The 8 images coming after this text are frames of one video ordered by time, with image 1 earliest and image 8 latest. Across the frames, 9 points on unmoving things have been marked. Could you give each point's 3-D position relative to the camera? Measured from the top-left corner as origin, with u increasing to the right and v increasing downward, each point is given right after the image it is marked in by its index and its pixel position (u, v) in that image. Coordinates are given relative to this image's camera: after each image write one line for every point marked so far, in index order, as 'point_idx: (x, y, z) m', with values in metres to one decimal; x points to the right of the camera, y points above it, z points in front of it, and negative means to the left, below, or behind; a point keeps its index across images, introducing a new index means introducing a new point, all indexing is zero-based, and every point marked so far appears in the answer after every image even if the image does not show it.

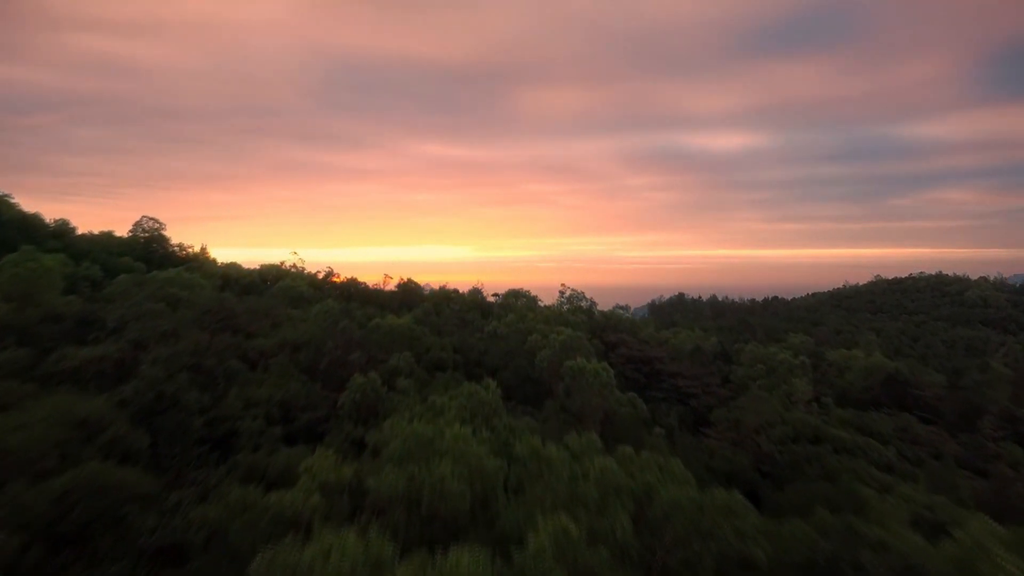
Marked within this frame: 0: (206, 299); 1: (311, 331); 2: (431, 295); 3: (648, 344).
0: (-6.0, -0.2, +9.9) m
1: (-3.5, -0.8, +8.7) m
2: (-2.1, -0.2, +13.2) m
3: (+3.9, -1.6, +14.4) m
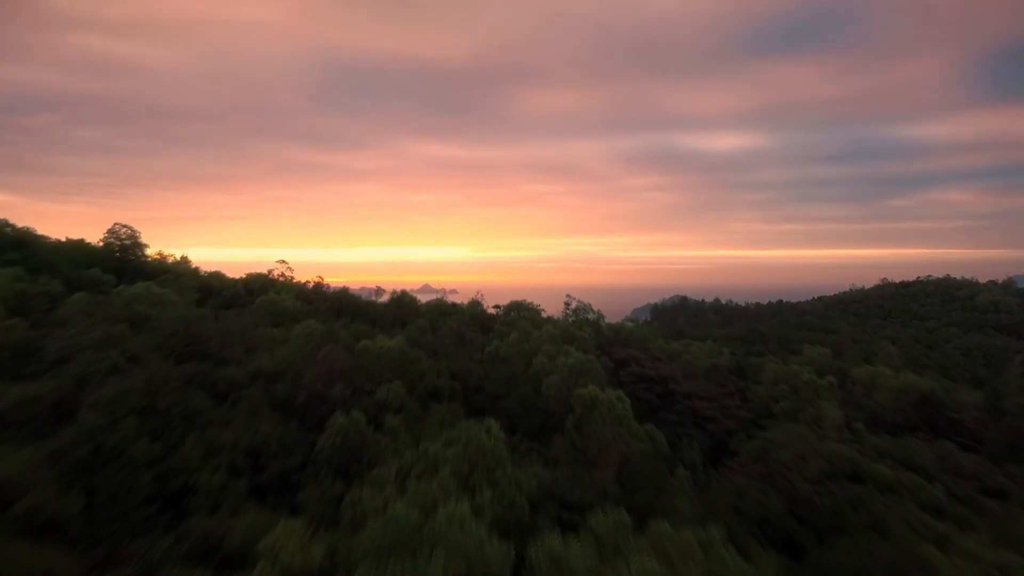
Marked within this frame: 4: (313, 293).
0: (-6.0, -0.5, +8.9) m
1: (-3.4, -1.1, +7.8) m
2: (-2.1, -0.6, +12.3) m
3: (+4.0, -1.9, +13.4) m
4: (-5.4, -0.2, +13.8) m
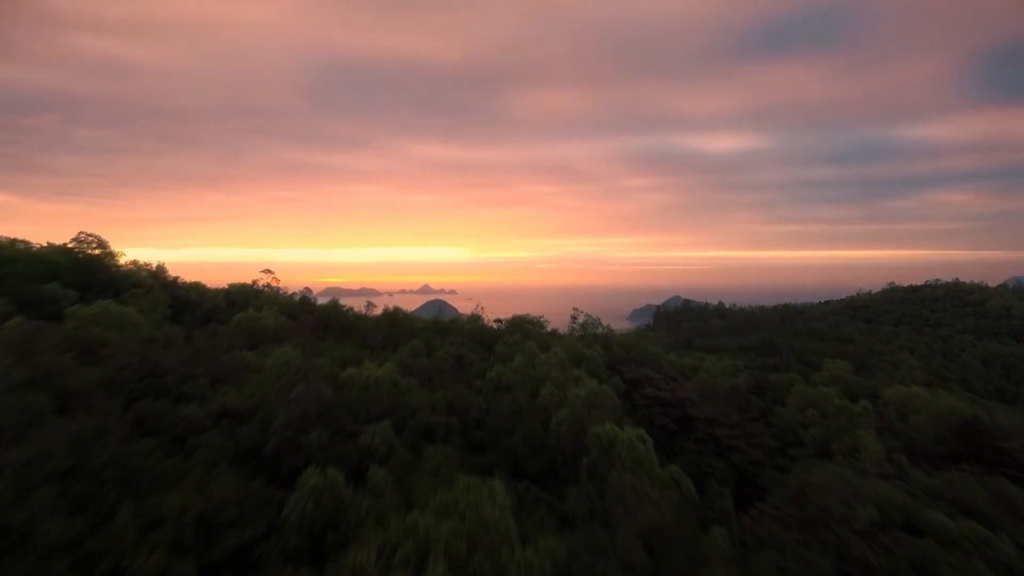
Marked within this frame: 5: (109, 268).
0: (-5.9, -0.8, +7.9) m
1: (-3.4, -1.4, +6.7) m
2: (-2.0, -0.9, +11.2) m
3: (+4.0, -2.2, +12.4) m
4: (-5.4, -0.6, +12.7) m
5: (-9.0, +0.5, +11.2) m
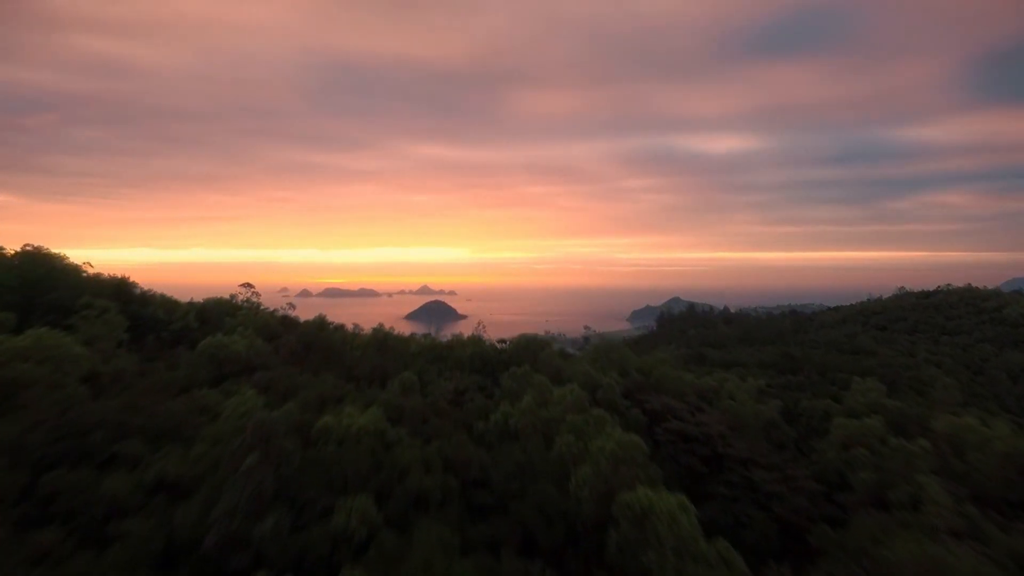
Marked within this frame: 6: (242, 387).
0: (-5.8, -1.2, +6.5) m
1: (-3.2, -1.8, +5.4) m
2: (-1.9, -1.3, +9.9) m
3: (+4.2, -2.6, +11.1) m
4: (-5.3, -1.0, +11.4) m
5: (-8.9, +0.1, +9.9) m
6: (-4.0, -1.5, +7.4) m
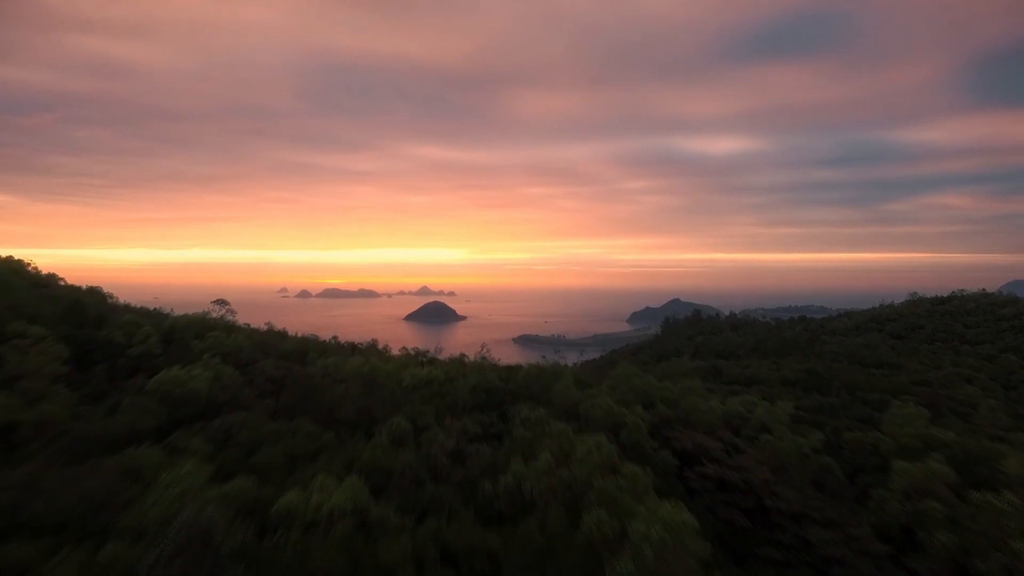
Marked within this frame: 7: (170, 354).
0: (-5.6, -1.6, +5.1) m
1: (-3.1, -2.1, +4.0) m
2: (-1.7, -1.7, +8.5) m
3: (+4.3, -3.0, +9.7) m
4: (-5.1, -1.3, +10.0) m
5: (-8.7, -0.3, +8.5) m
6: (-3.8, -1.8, +6.0) m
7: (-6.7, -1.2, +9.8) m
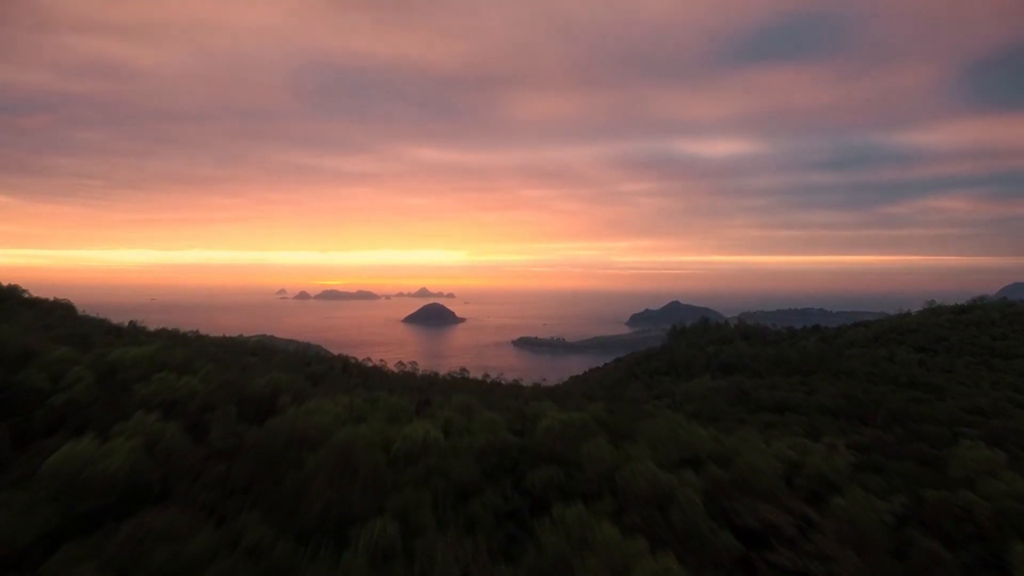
0: (-5.3, -2.1, +3.2) m
1: (-2.8, -2.6, +2.1) m
2: (-1.4, -2.2, +6.6) m
3: (+4.6, -3.6, +7.8) m
4: (-4.8, -1.8, +8.1) m
5: (-8.4, -0.8, +6.5) m
6: (-3.5, -2.3, +4.1) m
7: (-6.4, -1.7, +7.9) m
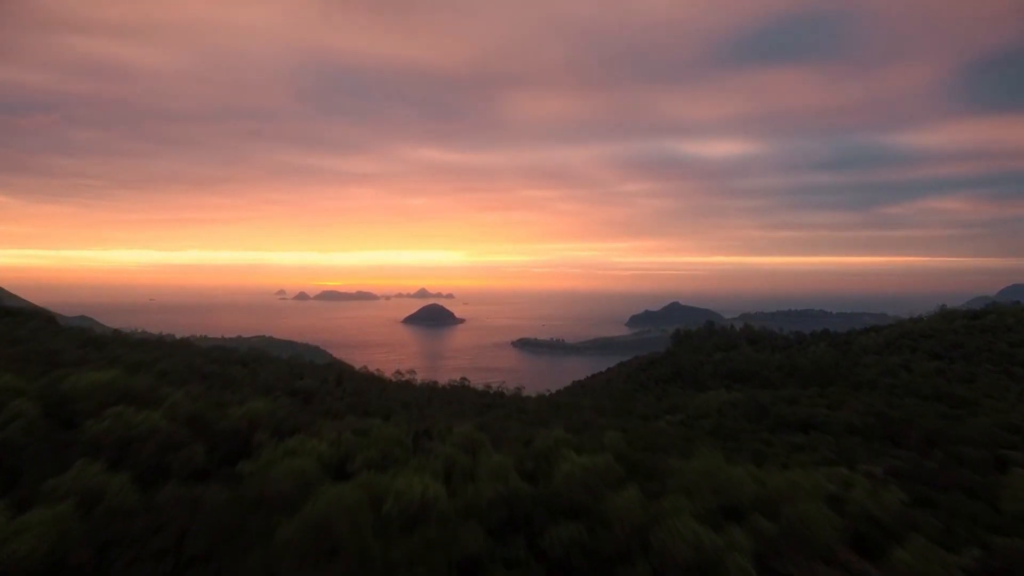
0: (-5.1, -2.4, +2.0) m
1: (-2.6, -2.9, +0.9) m
2: (-1.3, -2.5, +5.4) m
3: (+4.8, -3.9, +6.6) m
4: (-4.6, -2.1, +6.9) m
5: (-8.2, -1.1, +5.4) m
6: (-3.4, -2.6, +2.9) m
7: (-6.2, -2.0, +6.7) m
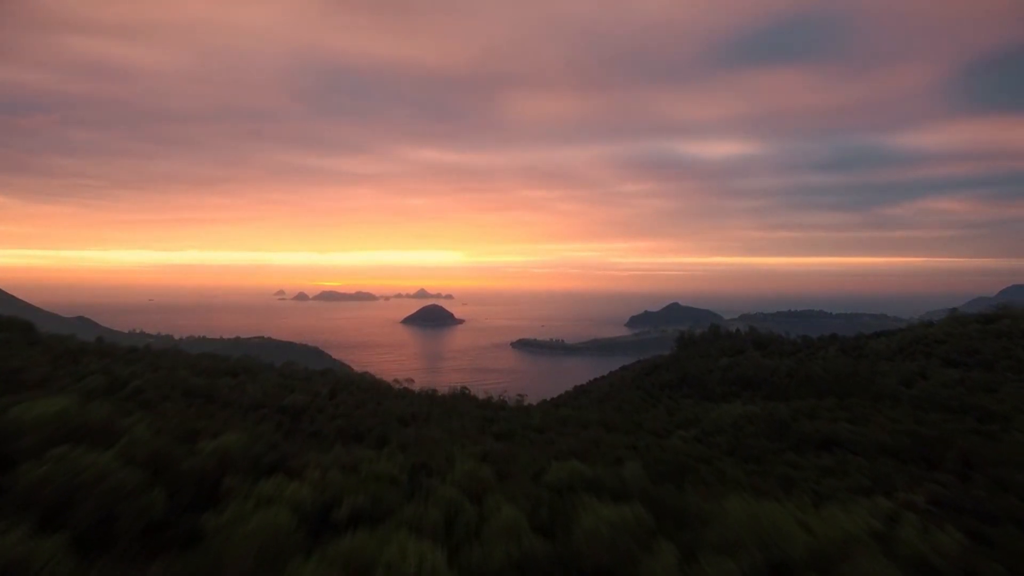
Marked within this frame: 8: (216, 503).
0: (-5.0, -2.6, +1.0) m
1: (-2.4, -3.2, -0.2) m
2: (-1.1, -2.7, +4.4) m
3: (+4.9, -4.1, +5.6) m
4: (-4.5, -2.4, +5.8) m
5: (-8.1, -1.3, +4.3) m
6: (-3.2, -2.9, +1.8) m
7: (-6.1, -2.3, +5.6) m
8: (-3.7, -2.6, +6.3) m
